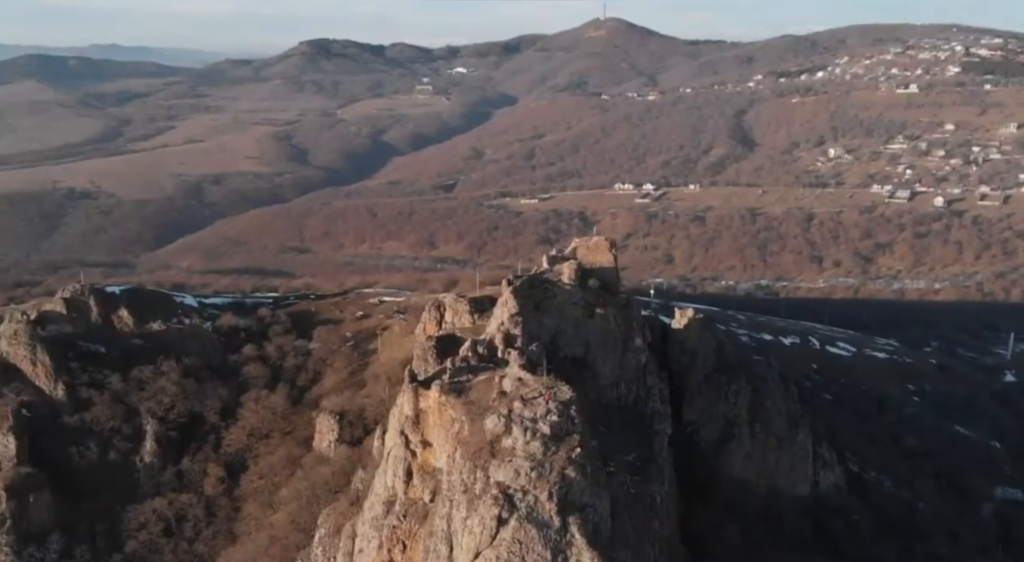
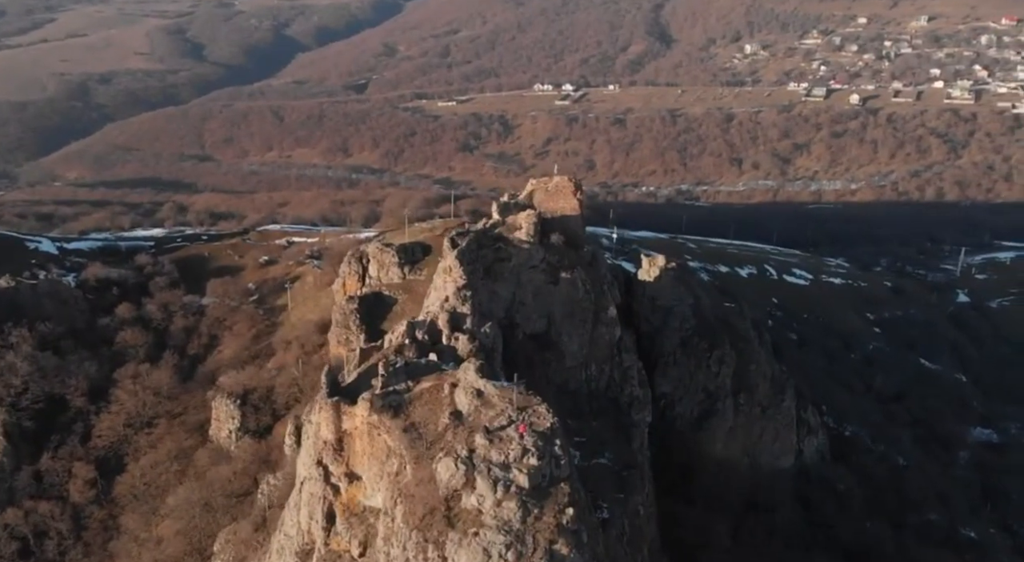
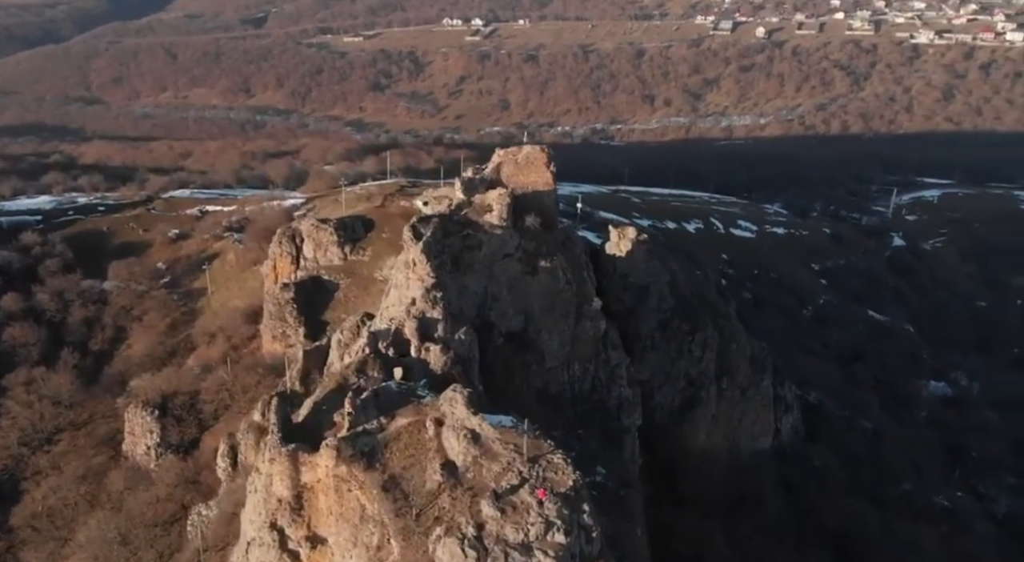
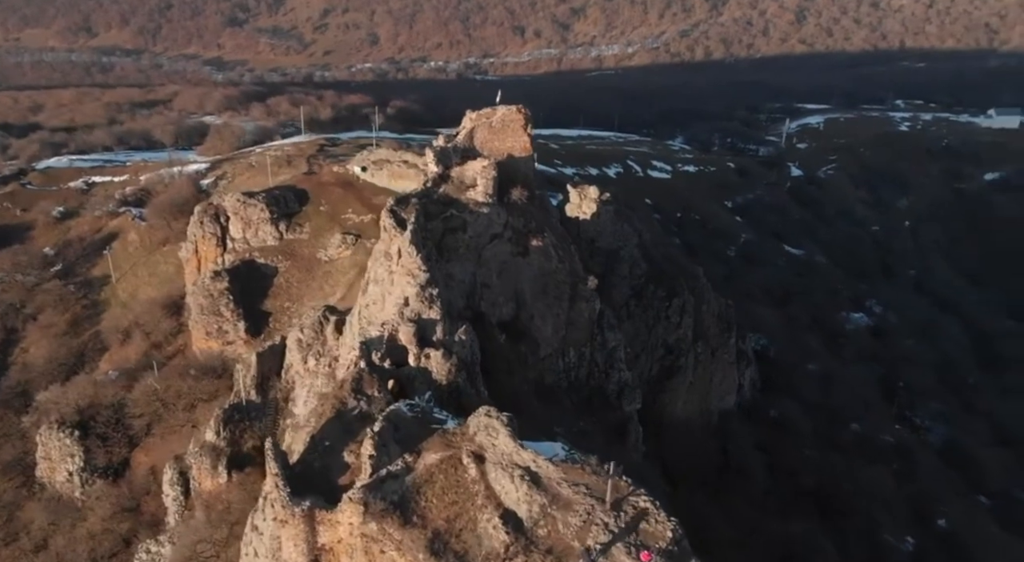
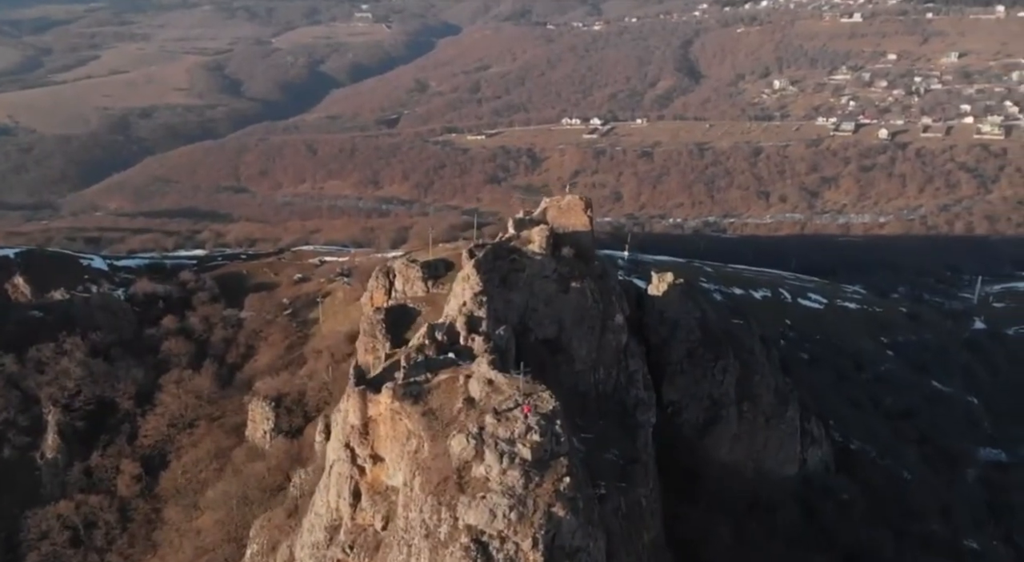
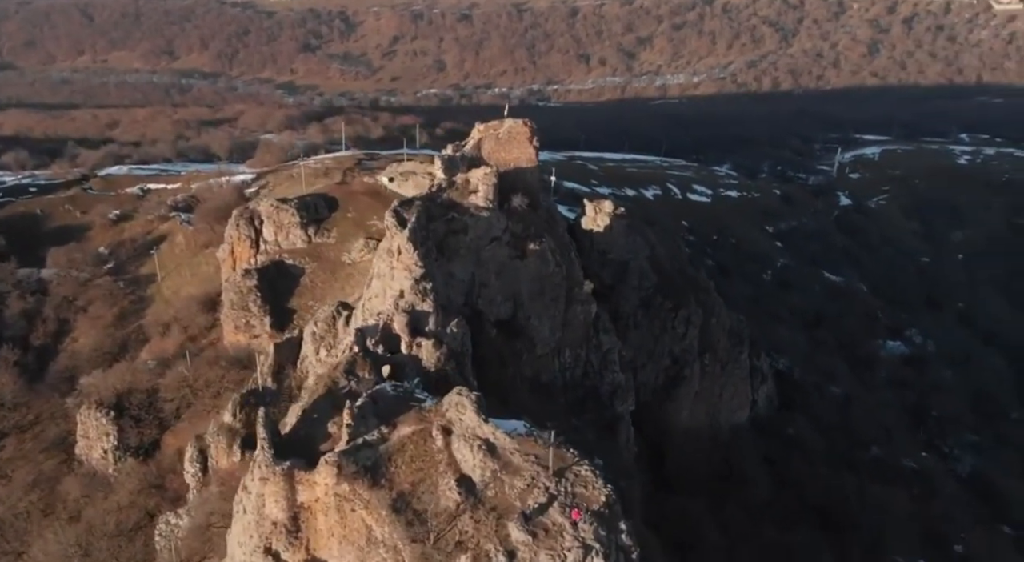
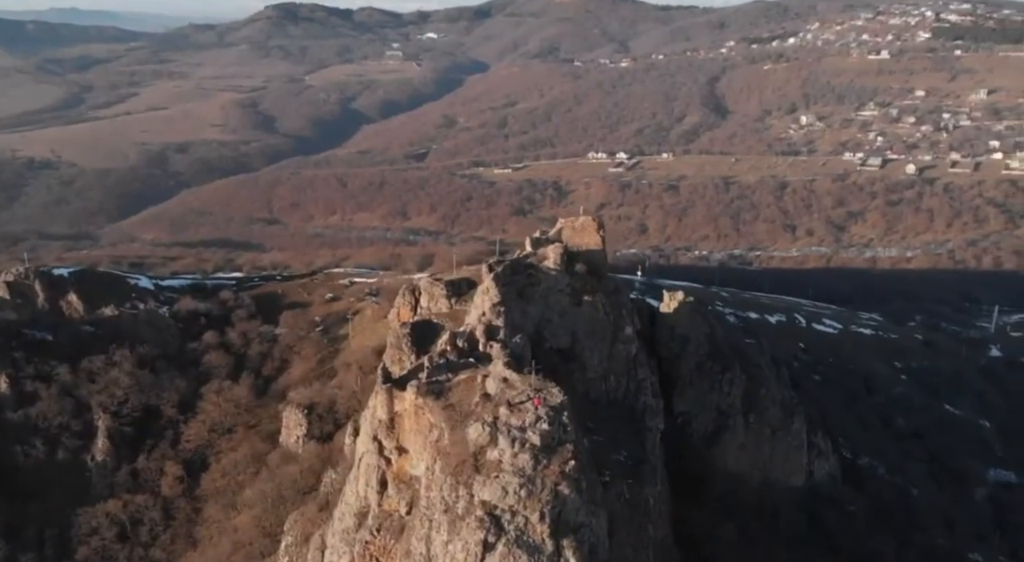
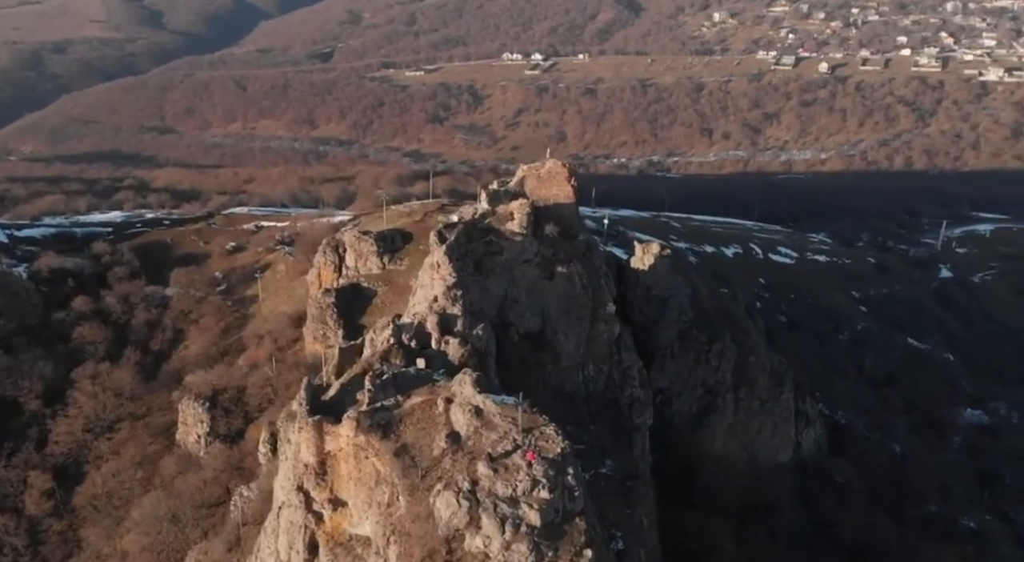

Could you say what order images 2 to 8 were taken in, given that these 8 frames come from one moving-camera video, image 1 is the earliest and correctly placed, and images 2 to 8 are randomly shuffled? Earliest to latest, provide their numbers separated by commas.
7, 5, 2, 8, 3, 6, 4
